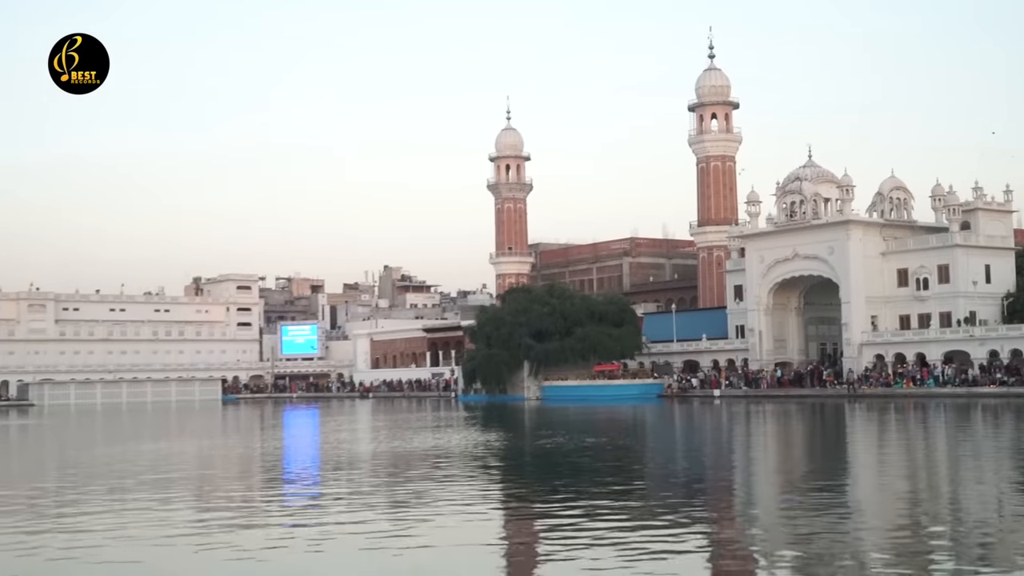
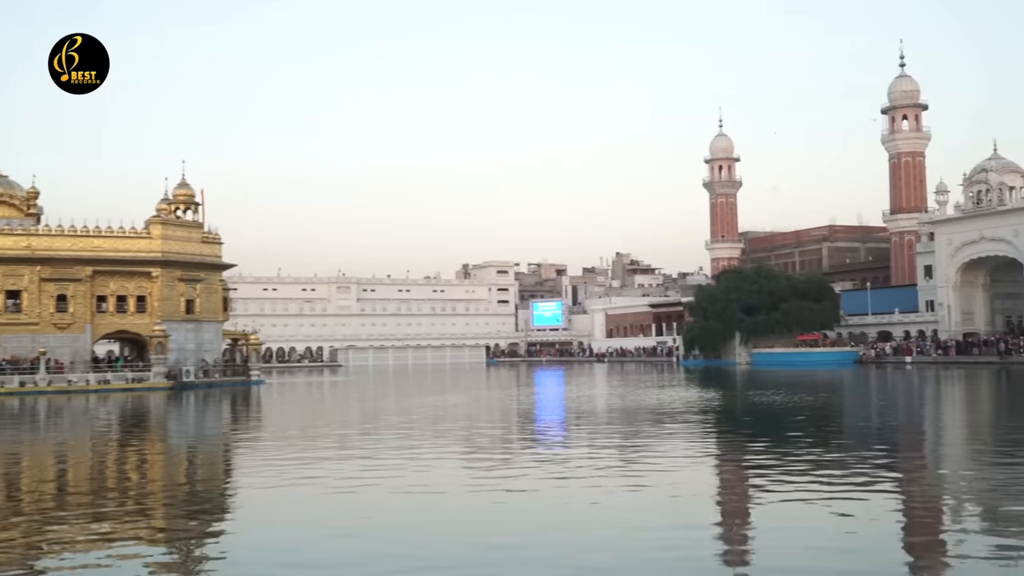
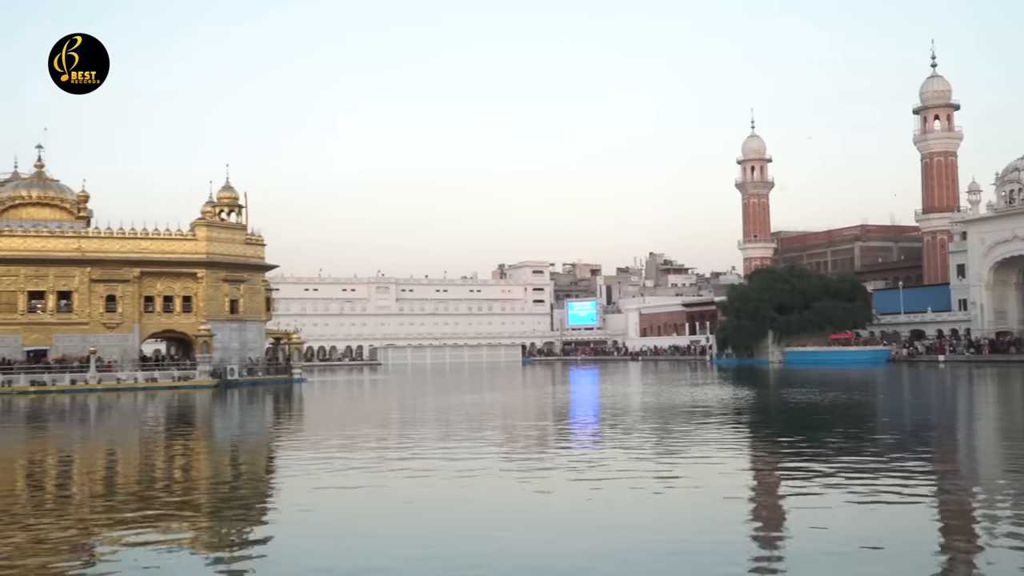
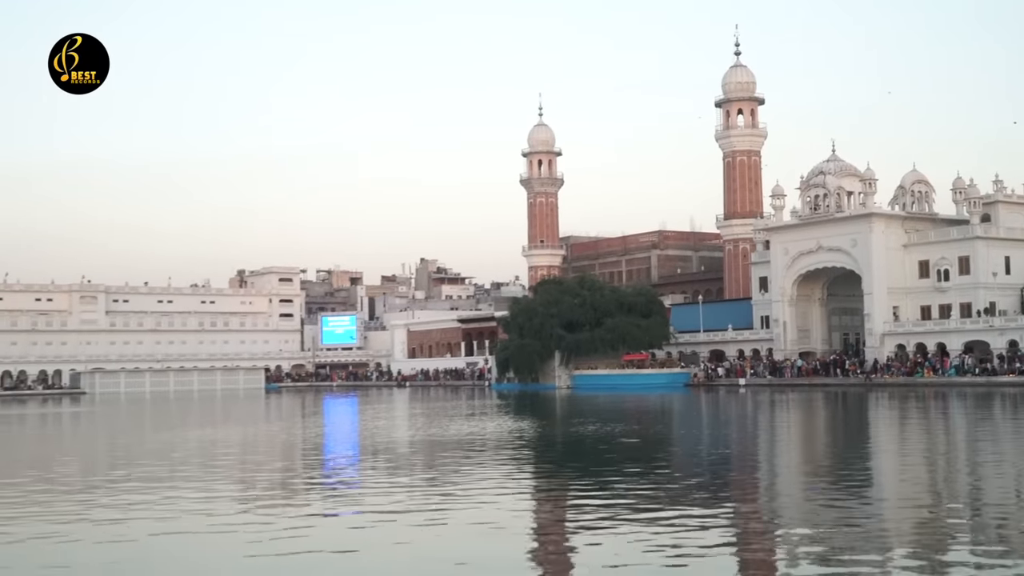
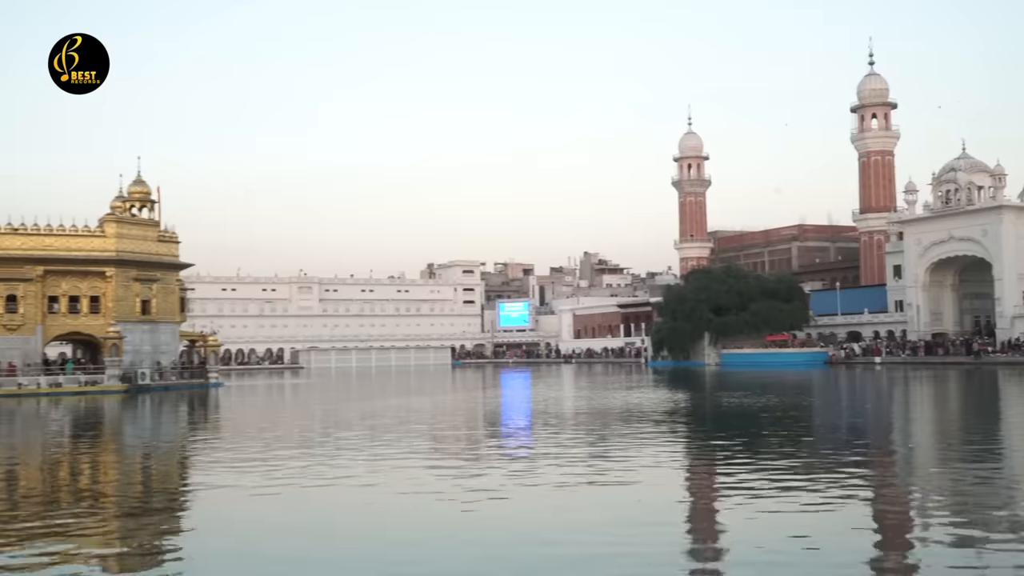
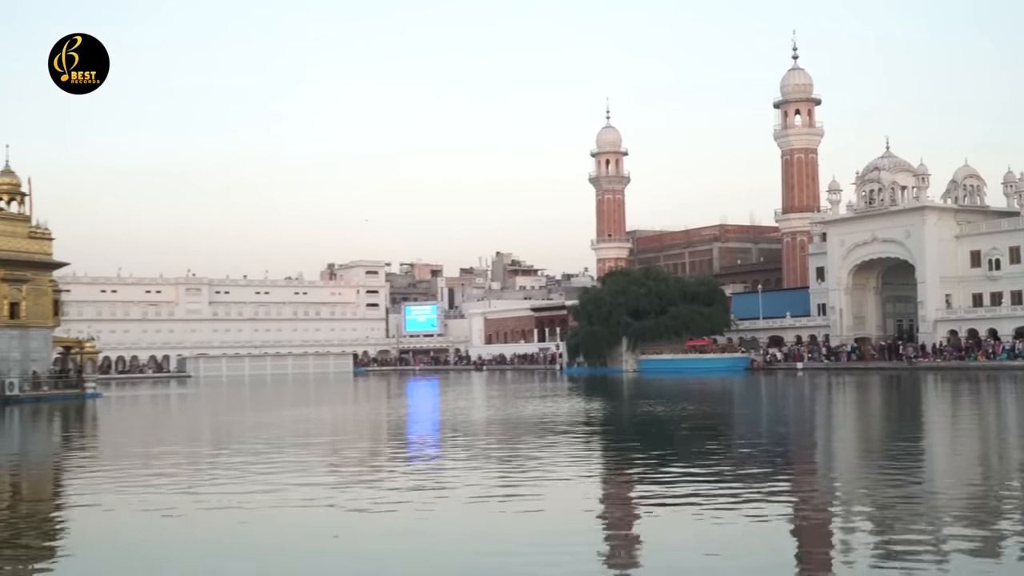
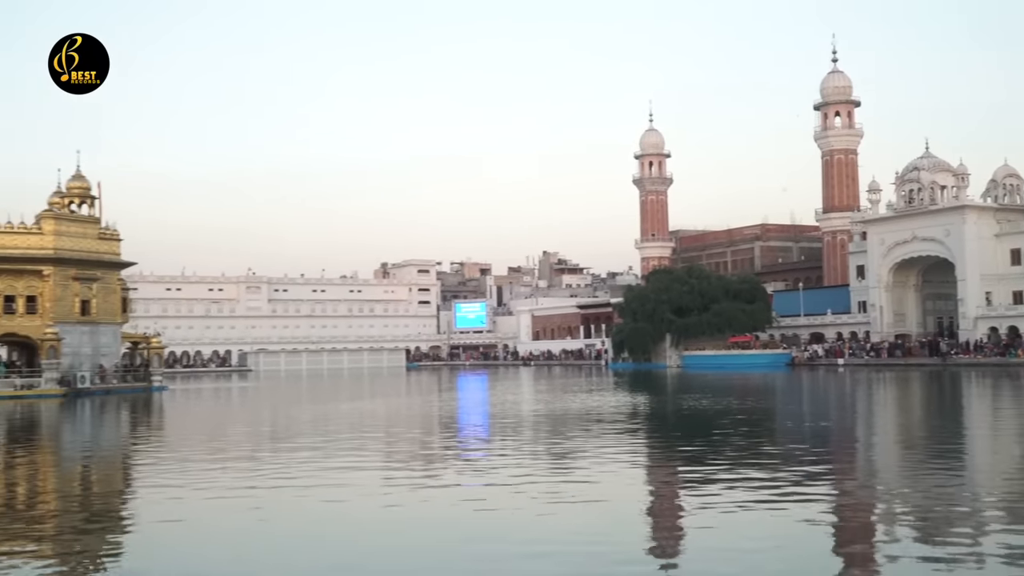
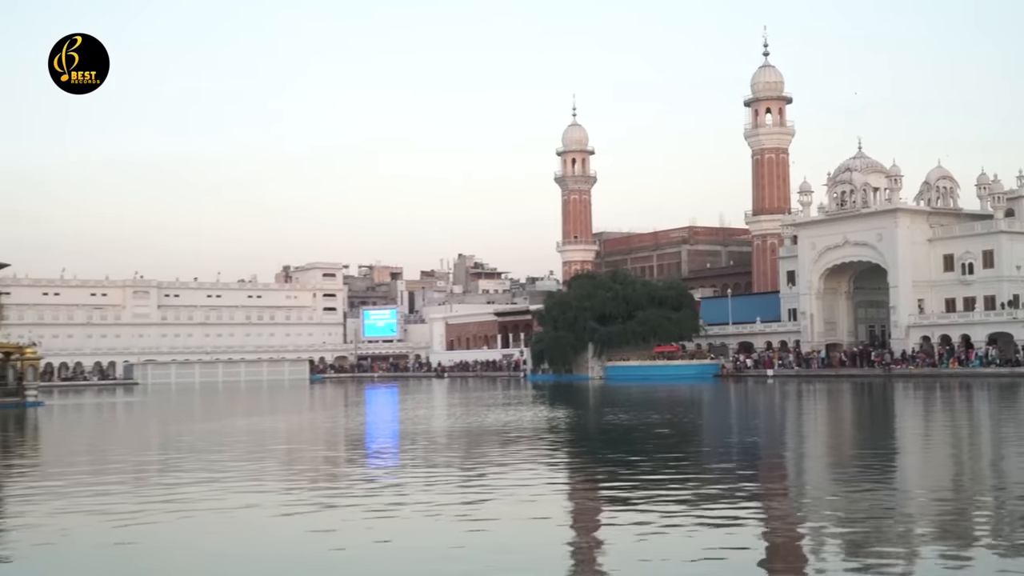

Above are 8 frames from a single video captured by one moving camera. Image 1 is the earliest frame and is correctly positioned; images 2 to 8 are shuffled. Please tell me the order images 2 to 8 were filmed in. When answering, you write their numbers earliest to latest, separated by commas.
4, 8, 6, 7, 5, 2, 3
